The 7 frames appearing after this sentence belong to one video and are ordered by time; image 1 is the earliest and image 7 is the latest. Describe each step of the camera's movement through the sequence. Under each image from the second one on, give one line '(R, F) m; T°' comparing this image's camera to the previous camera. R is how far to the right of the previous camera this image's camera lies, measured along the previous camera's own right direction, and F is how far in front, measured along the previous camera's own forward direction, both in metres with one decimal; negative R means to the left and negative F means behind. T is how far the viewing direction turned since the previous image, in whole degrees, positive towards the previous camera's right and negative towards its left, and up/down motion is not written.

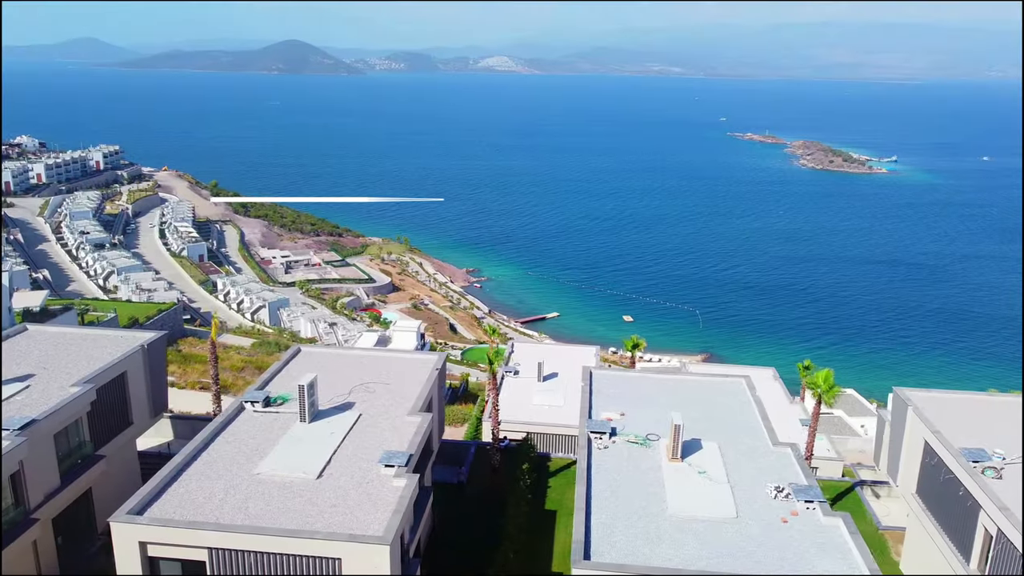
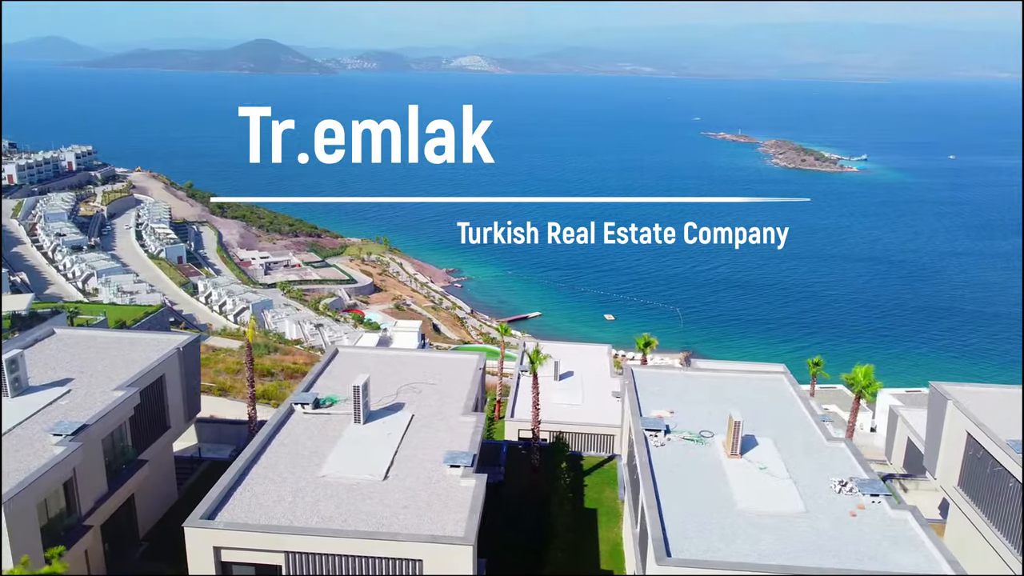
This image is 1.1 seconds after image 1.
(-1.7, +0.1) m; +2°
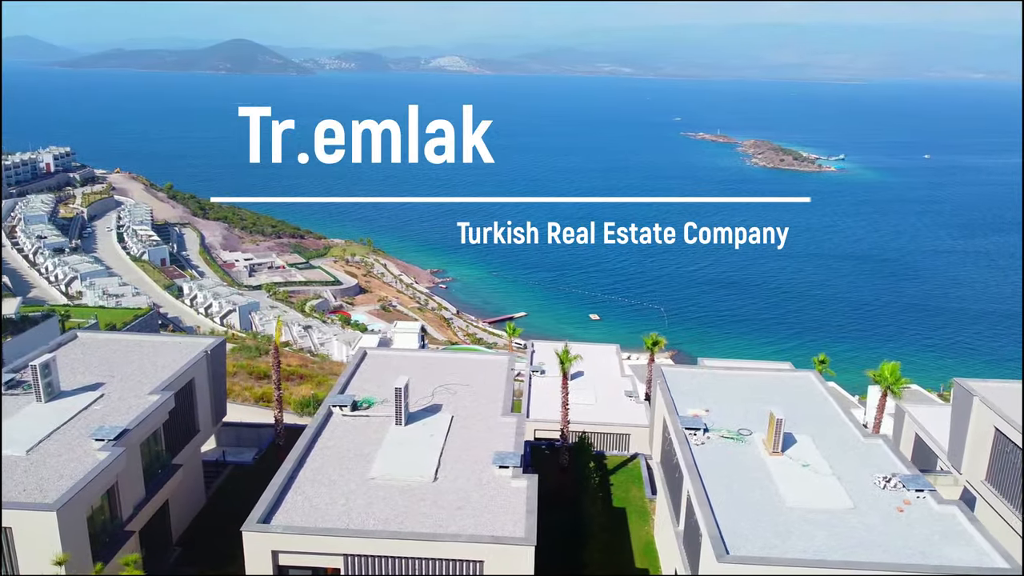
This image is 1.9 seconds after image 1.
(-1.3, 0.0) m; +1°
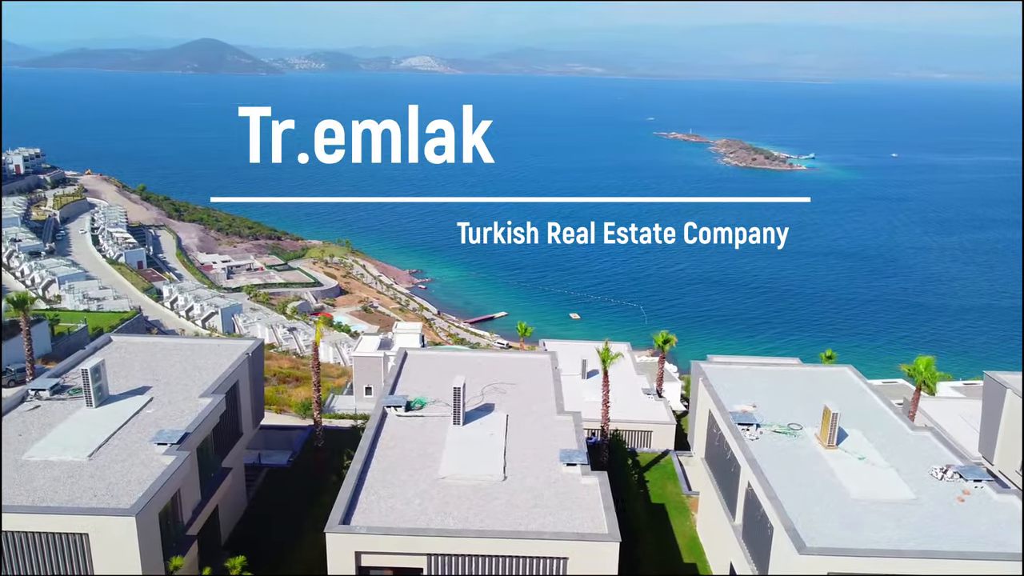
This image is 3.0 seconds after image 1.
(-1.8, 0.0) m; +2°
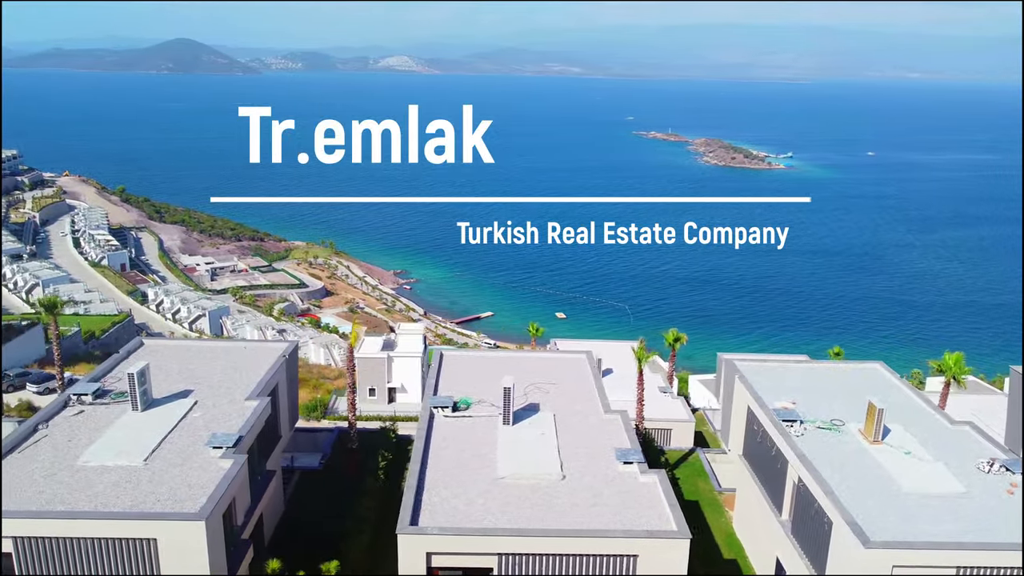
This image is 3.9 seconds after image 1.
(-1.5, 0.0) m; +1°
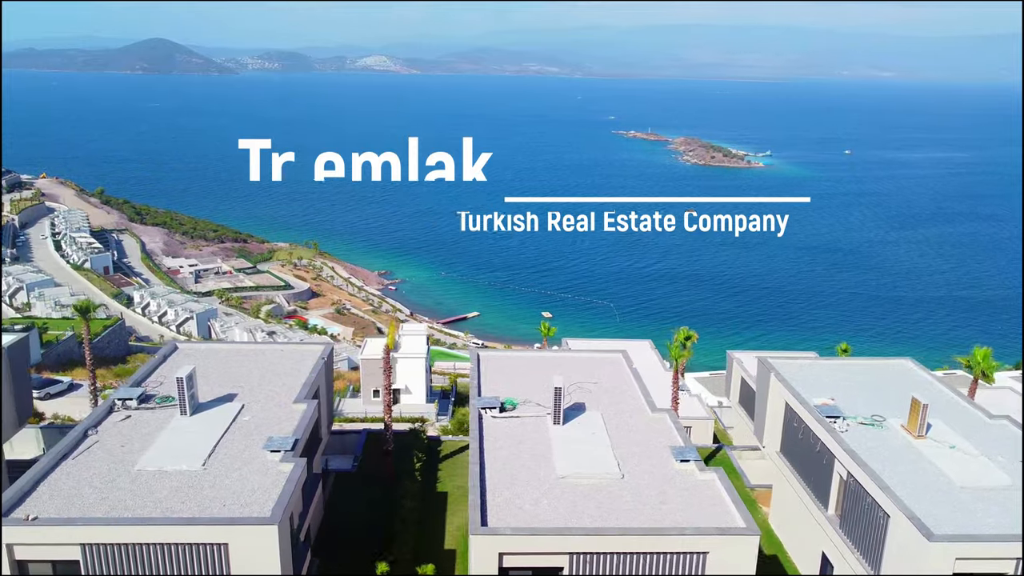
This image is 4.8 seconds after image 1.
(-1.5, 0.0) m; +1°
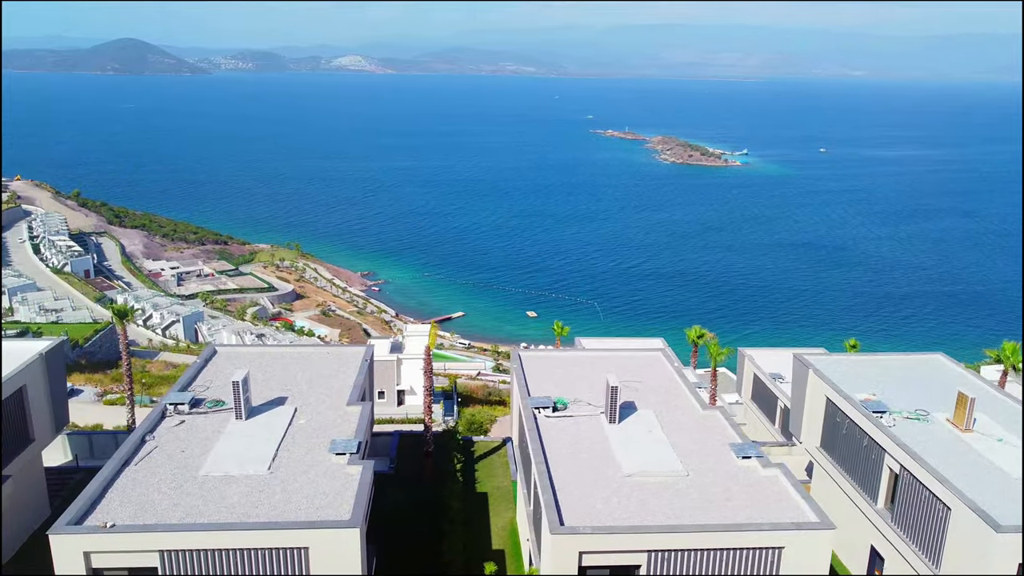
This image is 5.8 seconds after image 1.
(-1.6, 0.0) m; +2°
